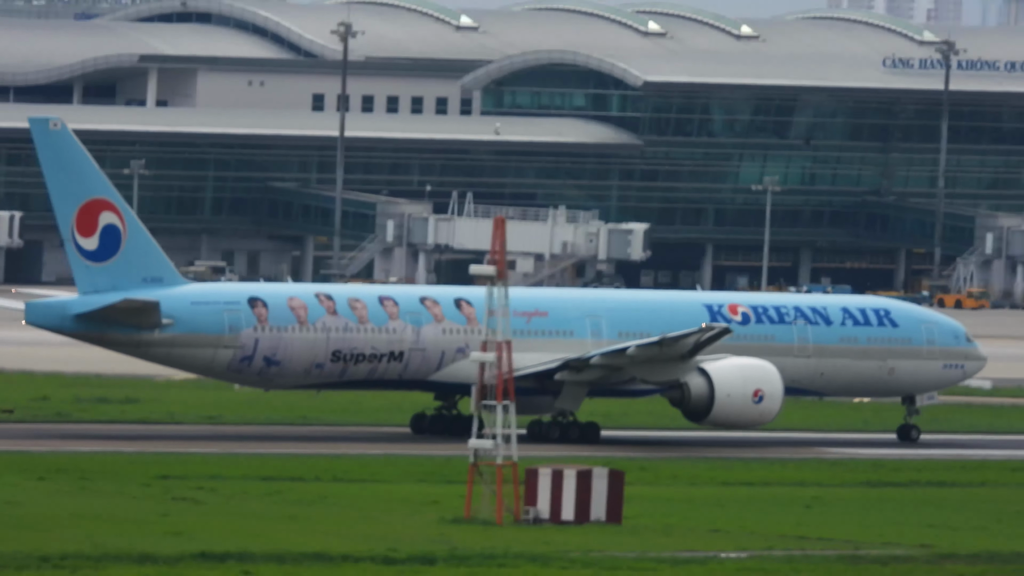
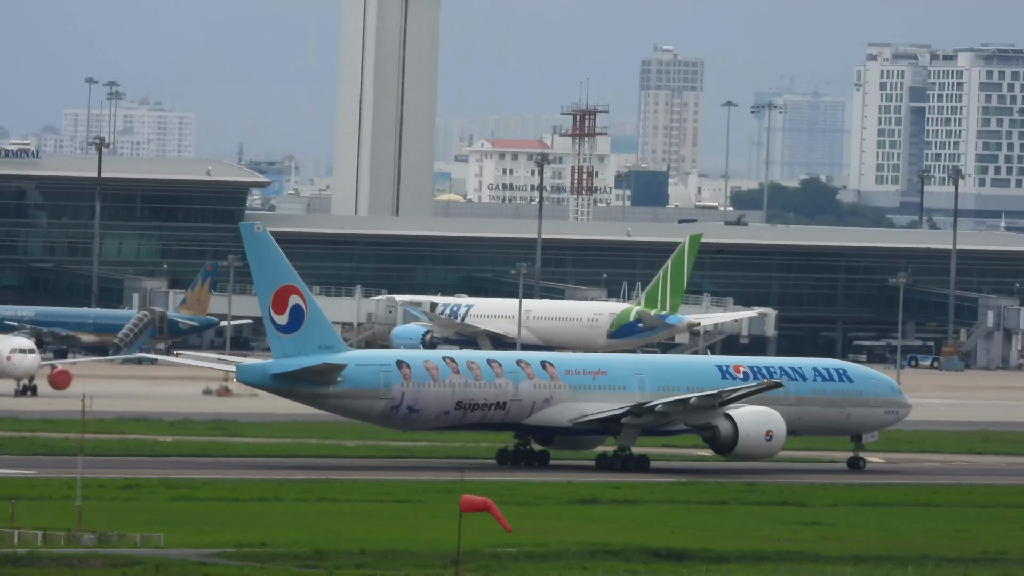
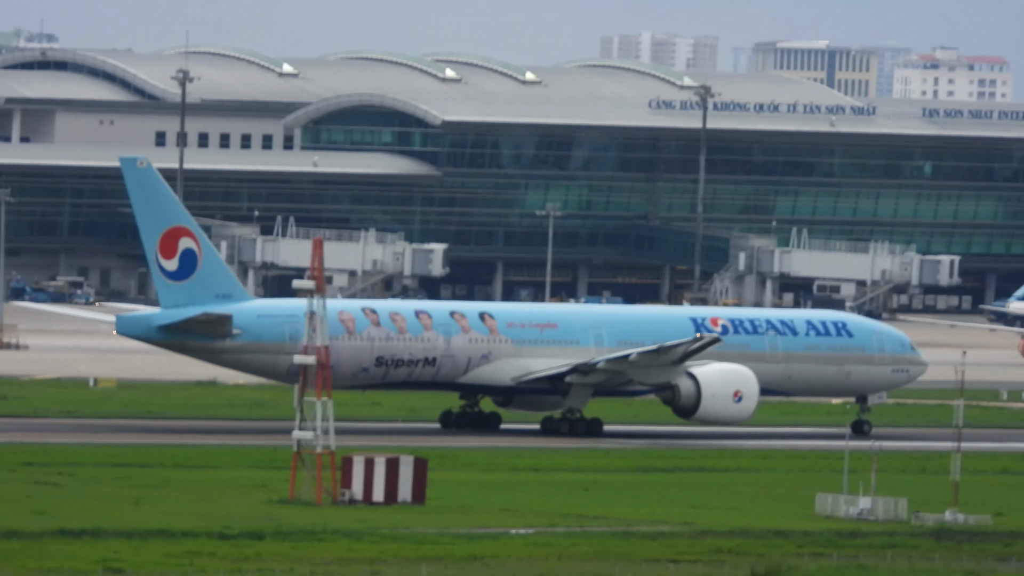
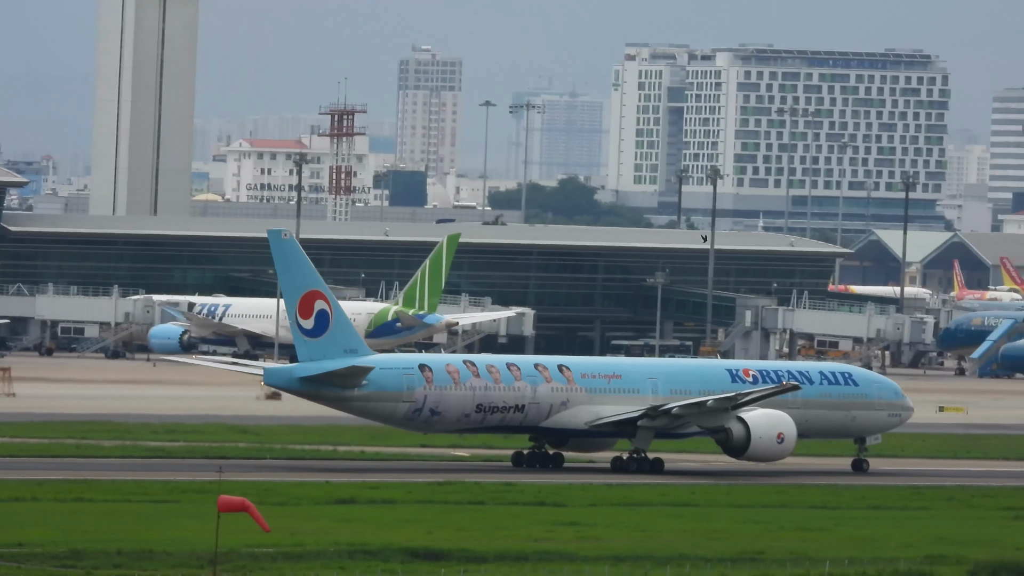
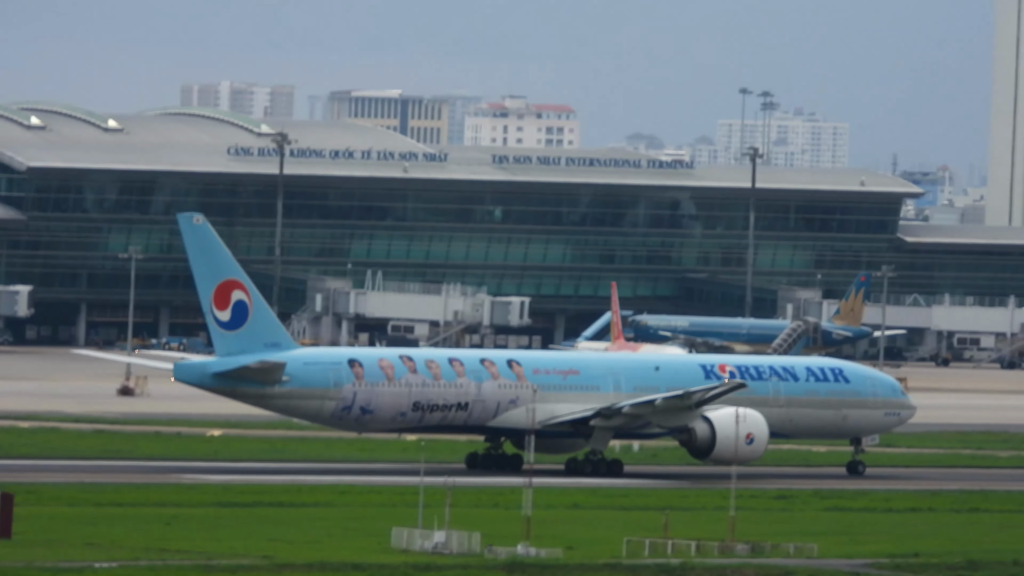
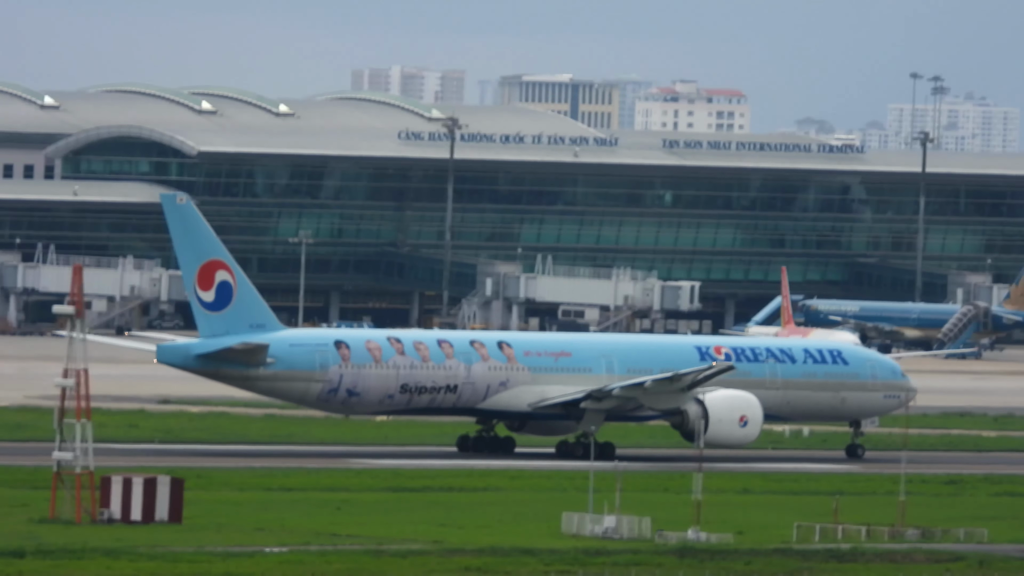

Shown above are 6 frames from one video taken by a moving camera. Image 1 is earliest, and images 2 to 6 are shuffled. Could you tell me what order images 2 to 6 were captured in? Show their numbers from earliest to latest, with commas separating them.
3, 6, 5, 2, 4
